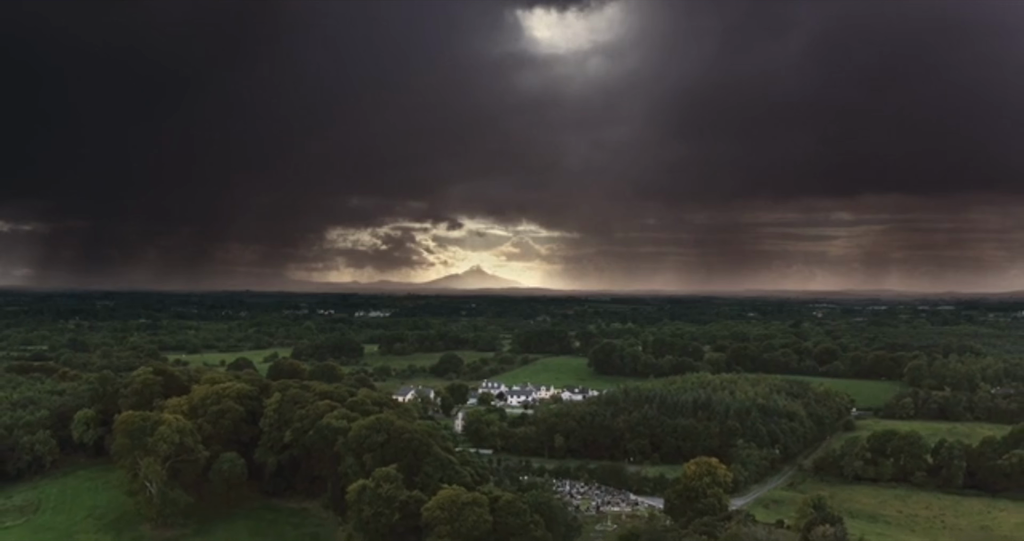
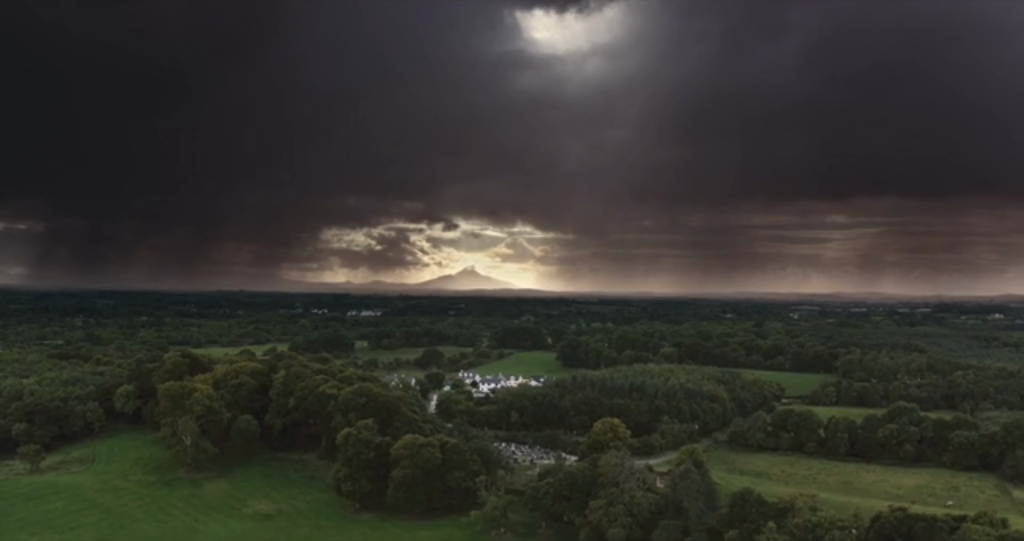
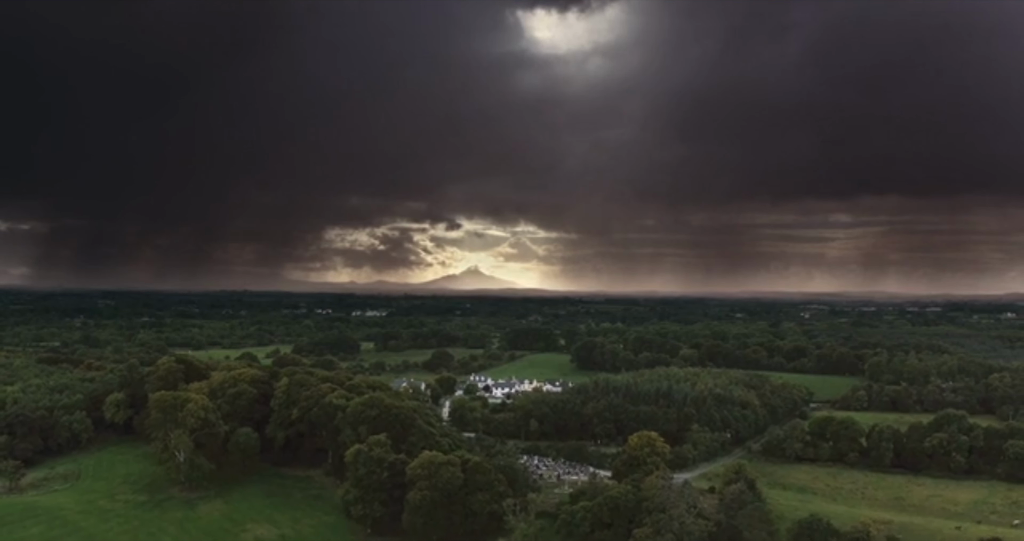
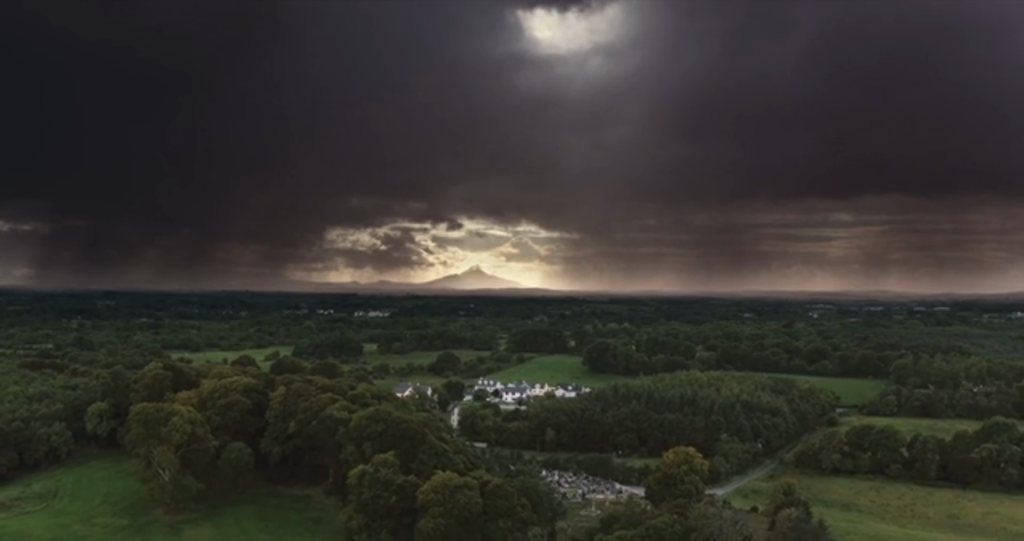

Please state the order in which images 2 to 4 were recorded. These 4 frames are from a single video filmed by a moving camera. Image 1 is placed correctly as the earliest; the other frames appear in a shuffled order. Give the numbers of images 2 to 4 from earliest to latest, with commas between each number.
4, 3, 2
